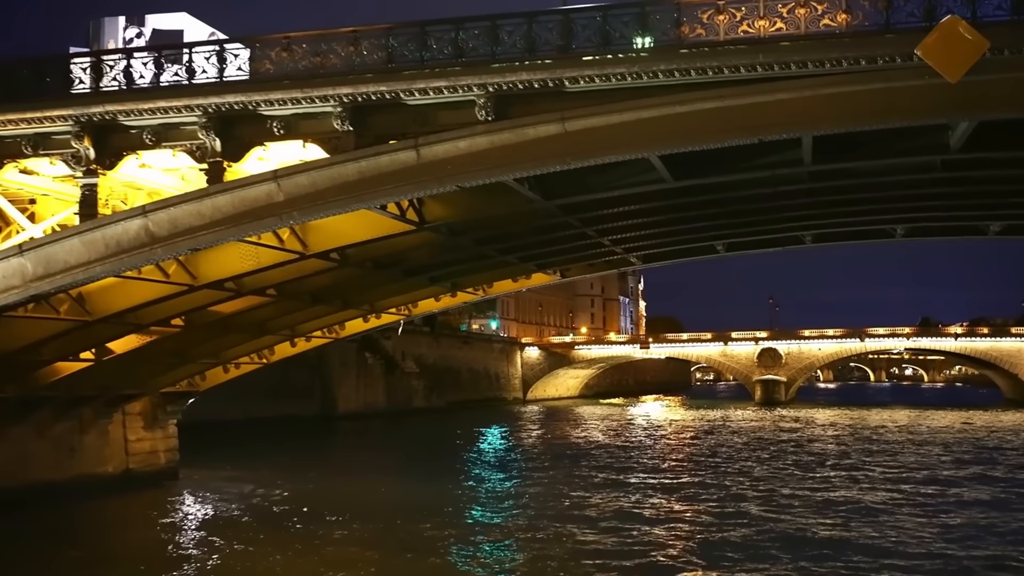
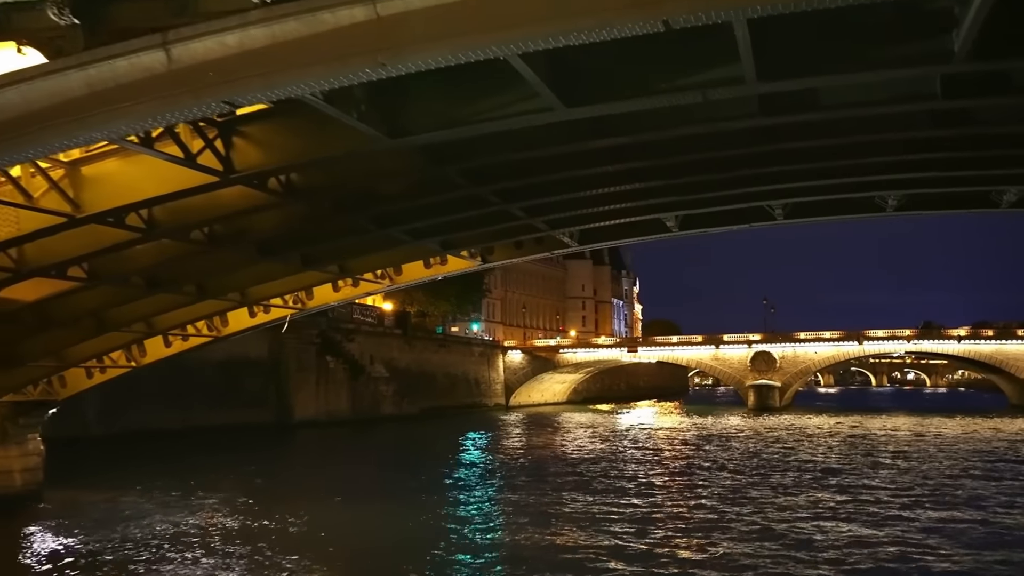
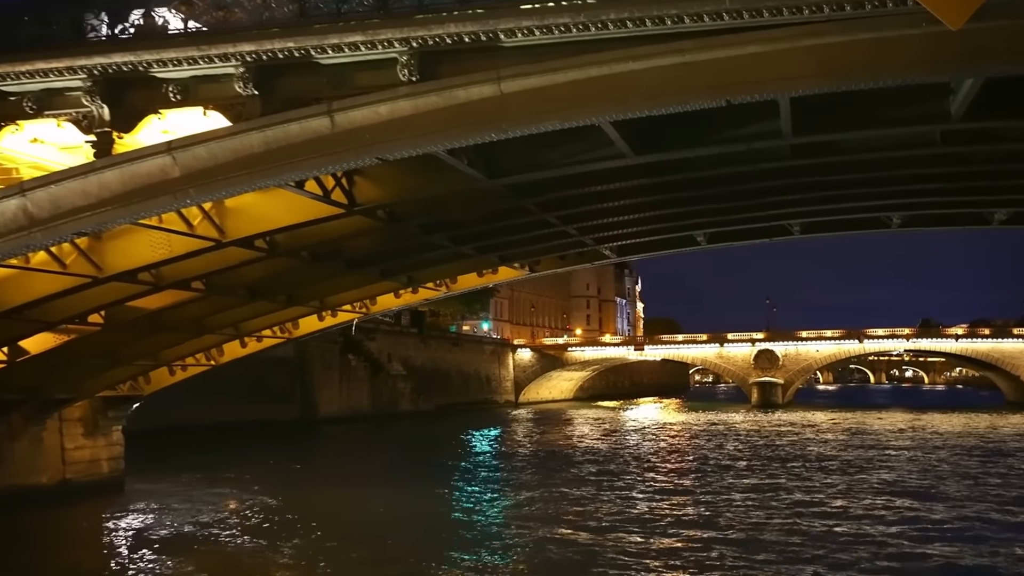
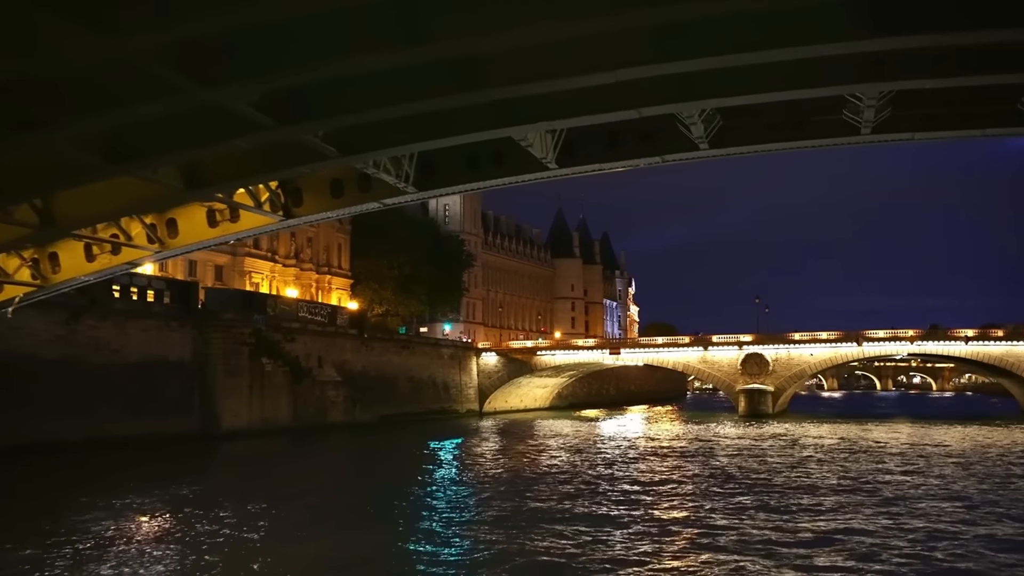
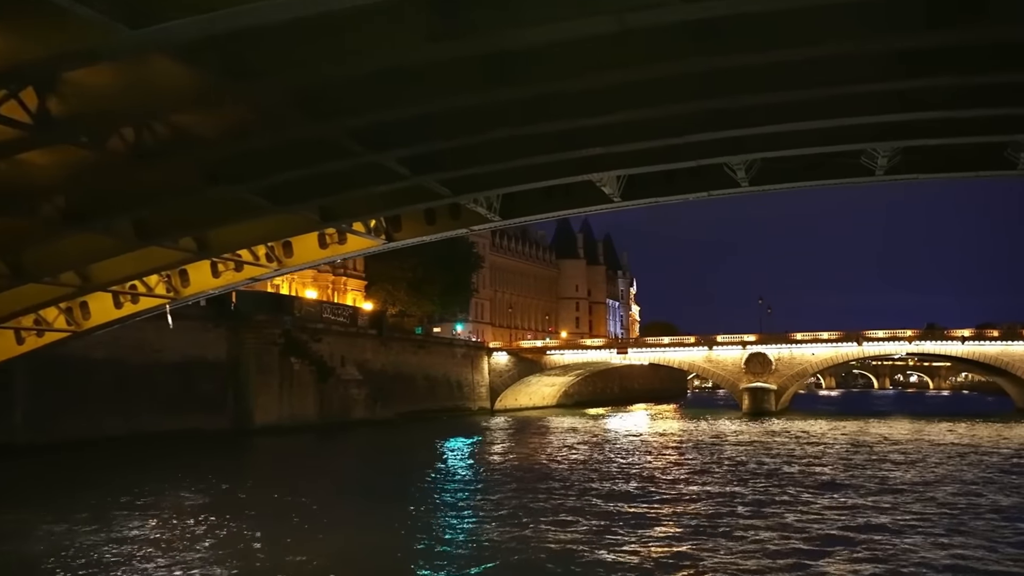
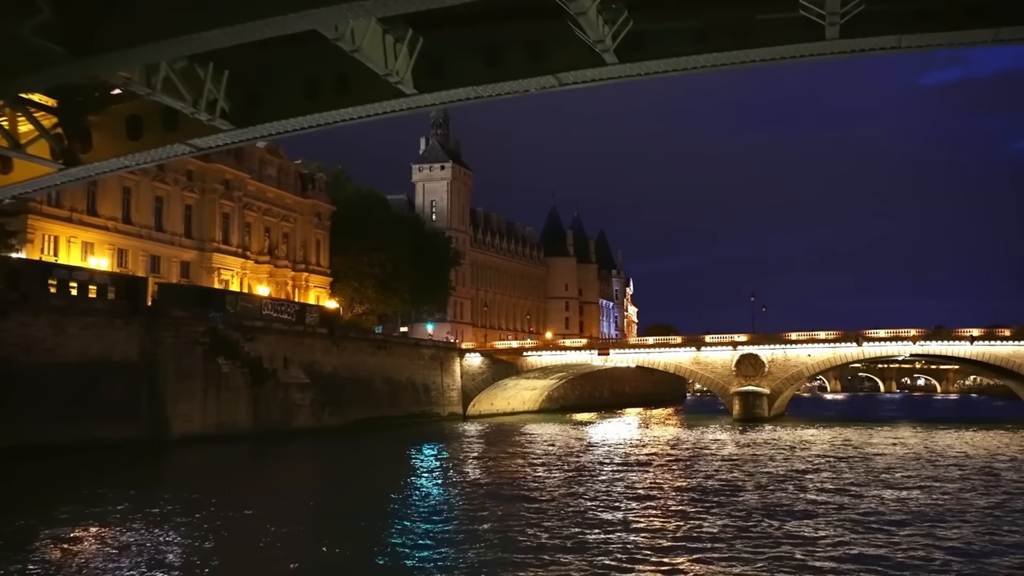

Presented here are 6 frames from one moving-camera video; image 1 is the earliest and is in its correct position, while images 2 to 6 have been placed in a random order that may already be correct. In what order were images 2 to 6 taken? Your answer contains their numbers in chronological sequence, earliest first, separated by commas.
3, 2, 5, 4, 6
